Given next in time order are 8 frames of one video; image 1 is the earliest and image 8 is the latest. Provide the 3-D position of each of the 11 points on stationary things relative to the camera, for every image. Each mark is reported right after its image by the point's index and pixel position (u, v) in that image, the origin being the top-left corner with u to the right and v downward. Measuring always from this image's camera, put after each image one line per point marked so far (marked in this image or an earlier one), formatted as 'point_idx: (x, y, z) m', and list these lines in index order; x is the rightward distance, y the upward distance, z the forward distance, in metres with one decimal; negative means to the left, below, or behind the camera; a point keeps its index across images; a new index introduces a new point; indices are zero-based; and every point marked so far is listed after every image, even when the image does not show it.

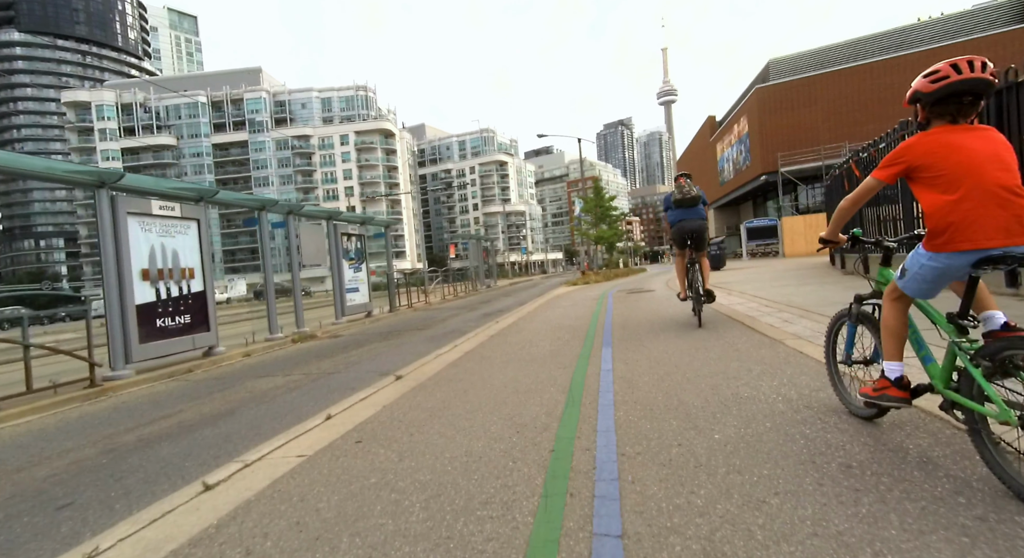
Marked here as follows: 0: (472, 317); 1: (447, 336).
0: (-1.3, -1.2, +14.8) m
1: (-1.3, -1.2, +10.6) m
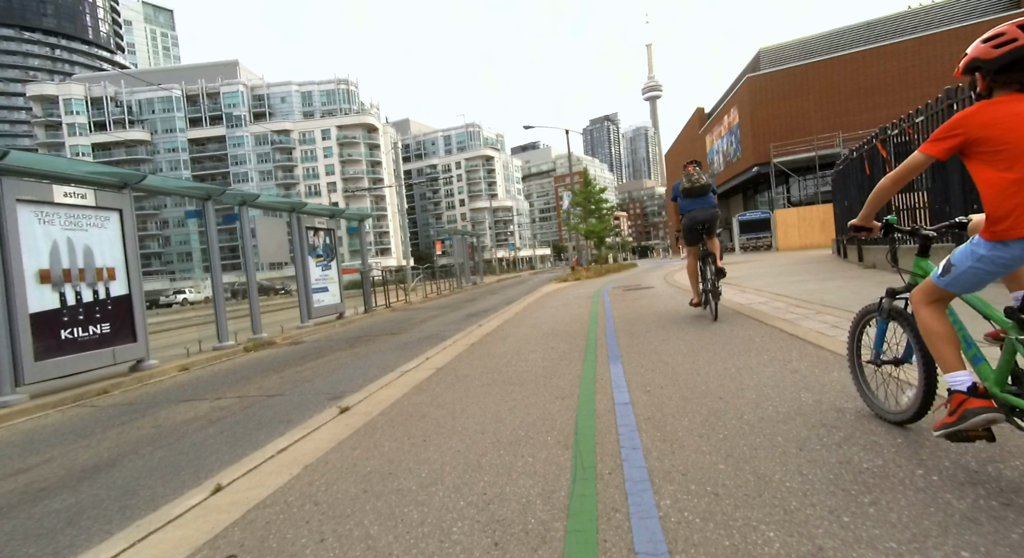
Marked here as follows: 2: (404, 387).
0: (-1.6, -1.1, +13.5) m
1: (-1.6, -1.2, +9.2) m
2: (-1.0, -1.0, +4.9) m
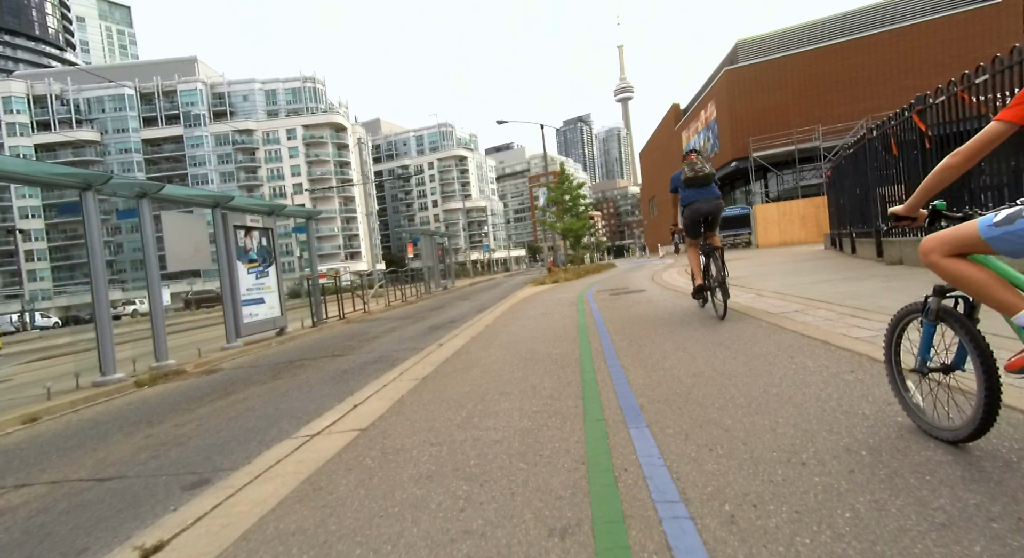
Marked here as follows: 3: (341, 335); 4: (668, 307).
0: (-2.2, -1.2, +11.5) m
1: (-2.0, -1.3, +7.2) m
2: (-1.2, -1.1, +2.9) m
3: (-4.3, -1.4, +13.0) m
4: (+3.2, -0.5, +11.0) m
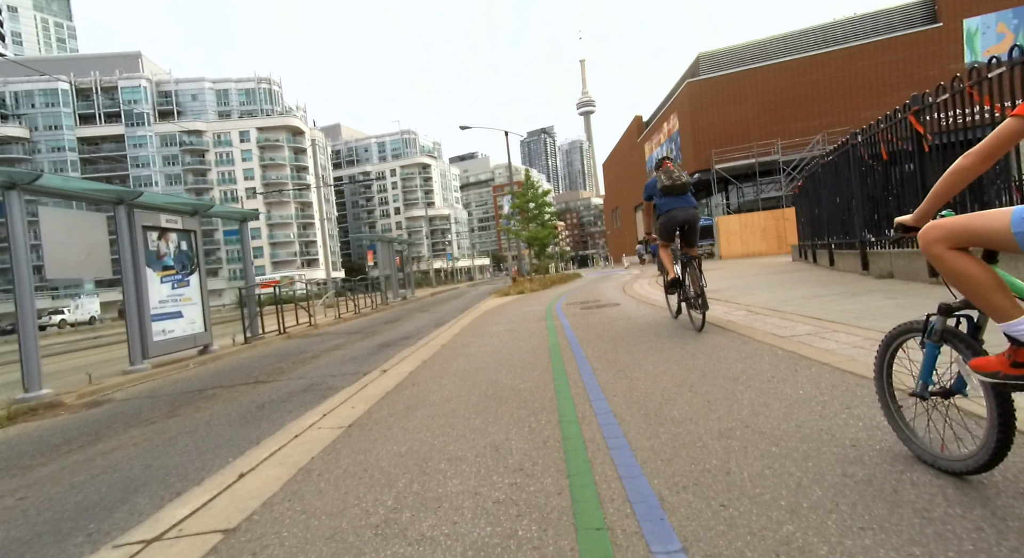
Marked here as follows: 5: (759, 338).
0: (-3.0, -1.5, +10.0) m
1: (-2.5, -1.5, +5.8) m
2: (-1.4, -1.2, +1.6) m
3: (-5.2, -1.7, +11.4) m
4: (+2.5, -0.8, +10.0) m
5: (+2.6, -0.6, +5.4) m
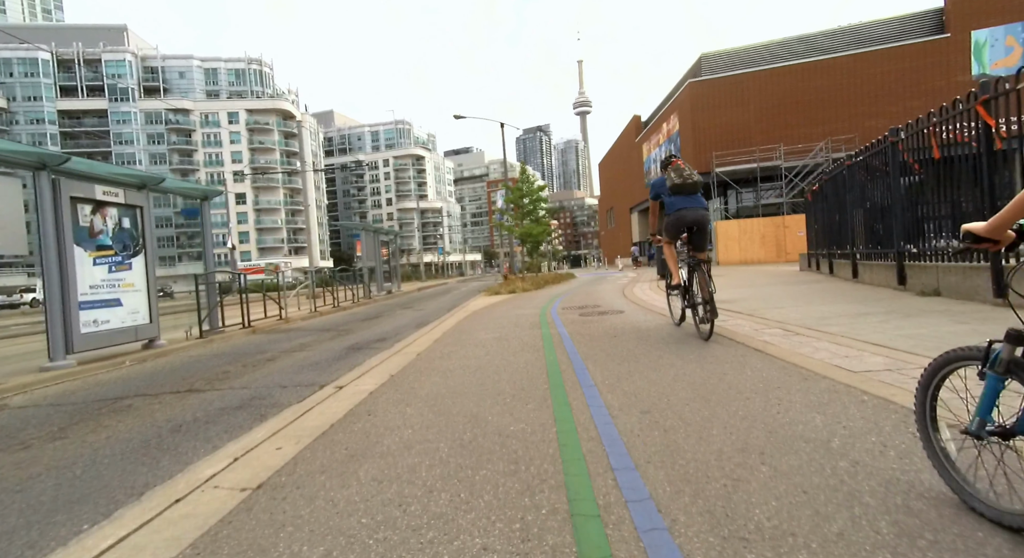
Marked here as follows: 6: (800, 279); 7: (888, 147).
0: (-3.2, -1.3, +8.7) m
1: (-2.7, -1.4, +4.5) m
2: (-1.5, -1.2, +0.3) m
3: (-5.5, -1.4, +10.0) m
4: (+2.3, -0.9, +8.8) m
5: (+2.5, -0.7, +4.2) m
6: (+7.9, 0.0, +14.0) m
7: (+7.0, +2.5, +9.7) m
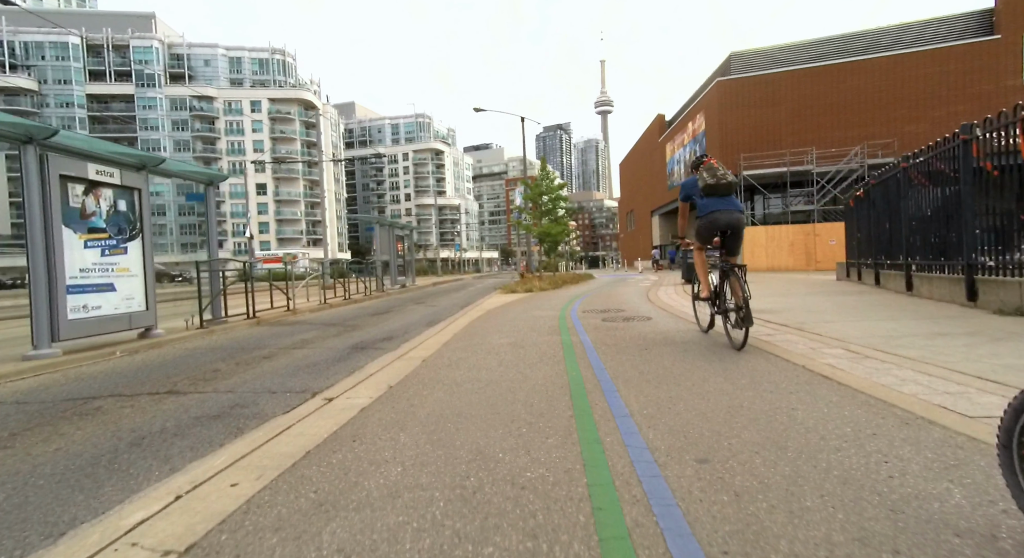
0: (-3.0, -1.2, +8.0) m
1: (-2.5, -1.3, +3.8) m
2: (-1.5, -1.2, -0.4) m
3: (-5.2, -1.2, +9.4) m
4: (+2.6, -0.9, +7.9) m
5: (+2.6, -0.8, +3.3) m
6: (+8.3, -0.3, +12.9) m
7: (+7.4, +2.2, +8.7) m
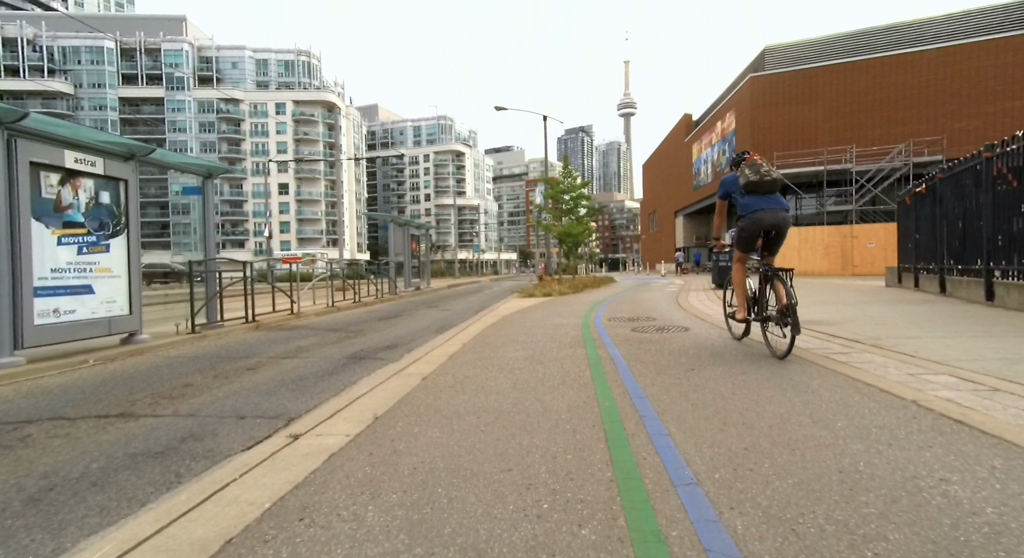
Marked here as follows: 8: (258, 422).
0: (-2.7, -1.2, +7.1) m
1: (-2.5, -1.3, +2.8) m
2: (-1.6, -1.2, -1.5) m
3: (-4.9, -1.2, +8.5) m
4: (+2.8, -1.0, +6.7) m
5: (+2.7, -0.9, +2.1) m
6: (+8.7, -0.4, +11.5) m
7: (+7.7, +2.1, +7.3) m
8: (-2.3, -1.3, +4.7) m
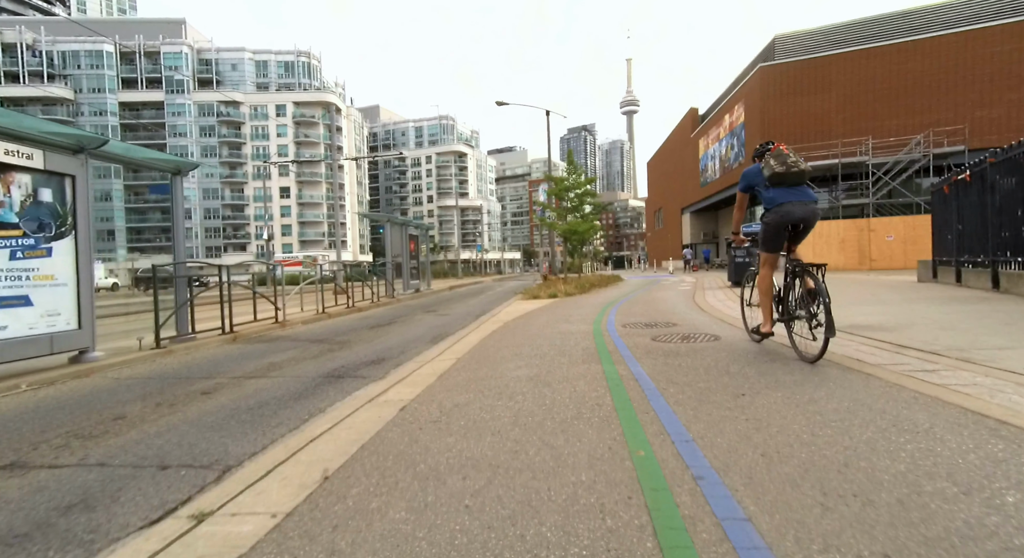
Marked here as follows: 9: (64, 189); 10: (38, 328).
0: (-2.7, -1.3, +6.0) m
1: (-2.5, -1.4, +1.7) m
2: (-1.6, -1.2, -2.6) m
3: (-4.8, -1.3, +7.4) m
4: (+2.8, -1.0, +5.6) m
5: (+2.6, -0.9, +1.0) m
6: (+8.8, -0.4, +10.3) m
7: (+7.7, +2.1, +6.1) m
8: (-2.3, -1.3, +3.5) m
9: (-6.4, +1.3, +7.3) m
10: (-6.4, -0.6, +6.9) m
